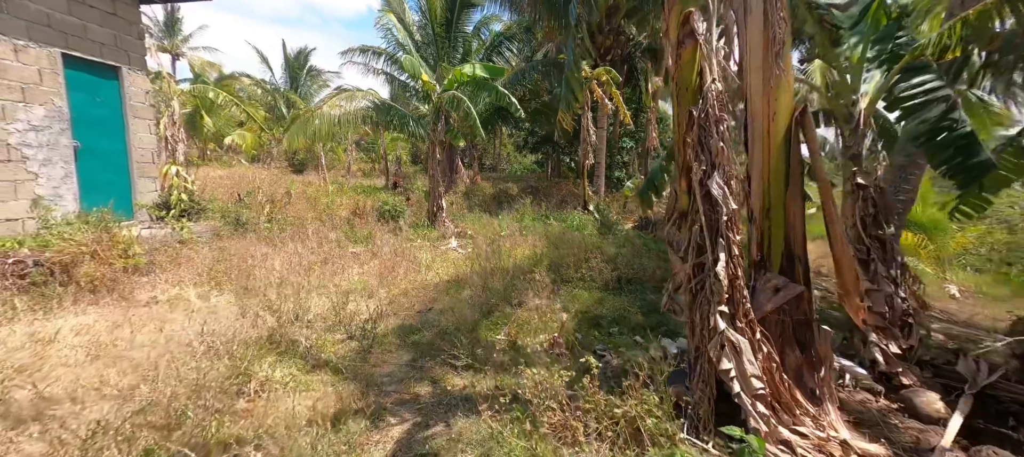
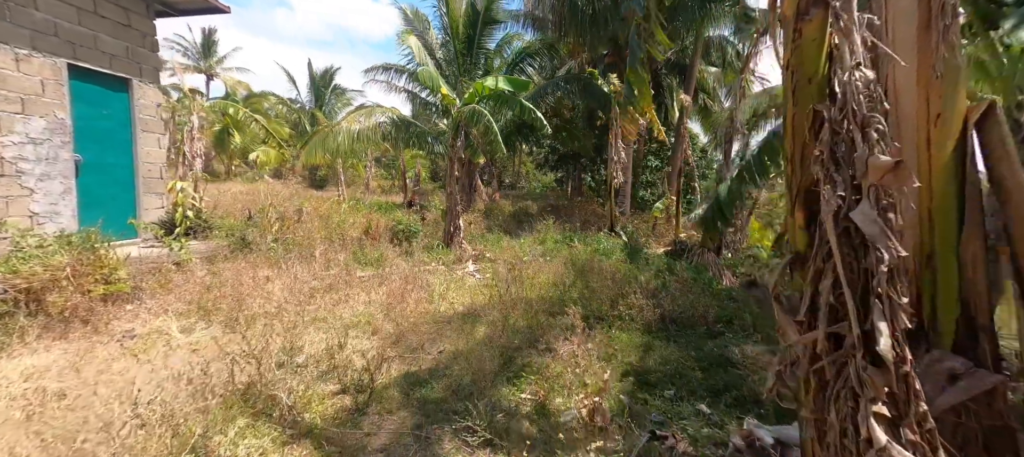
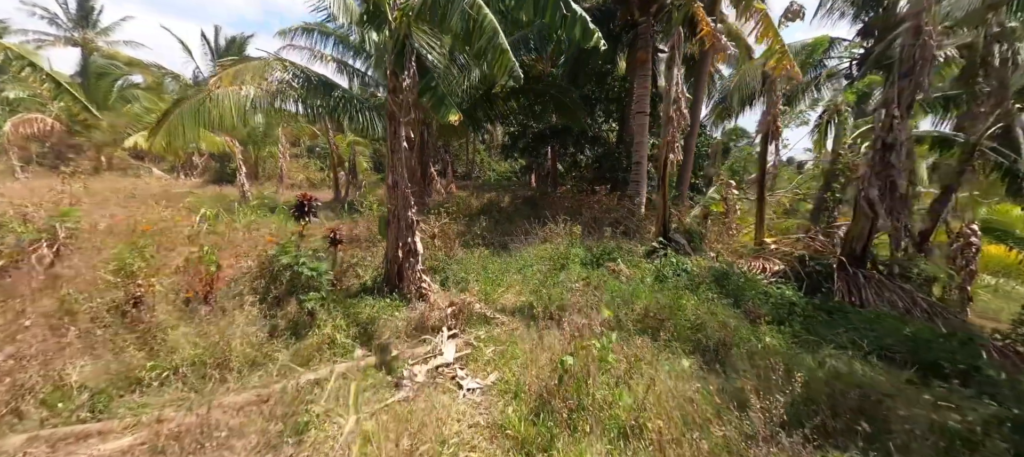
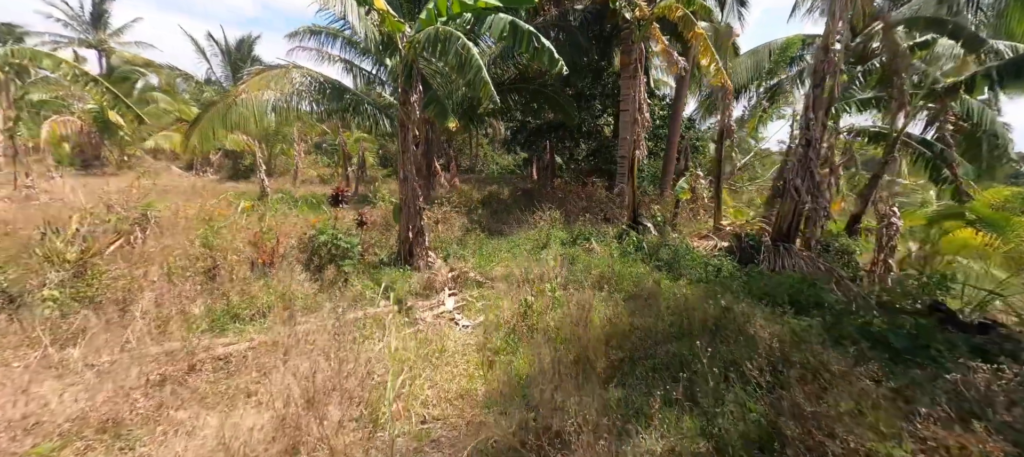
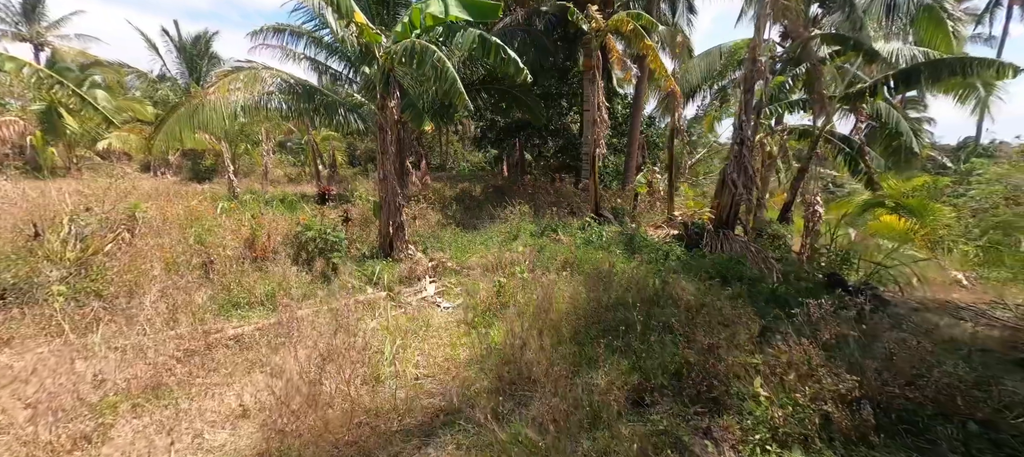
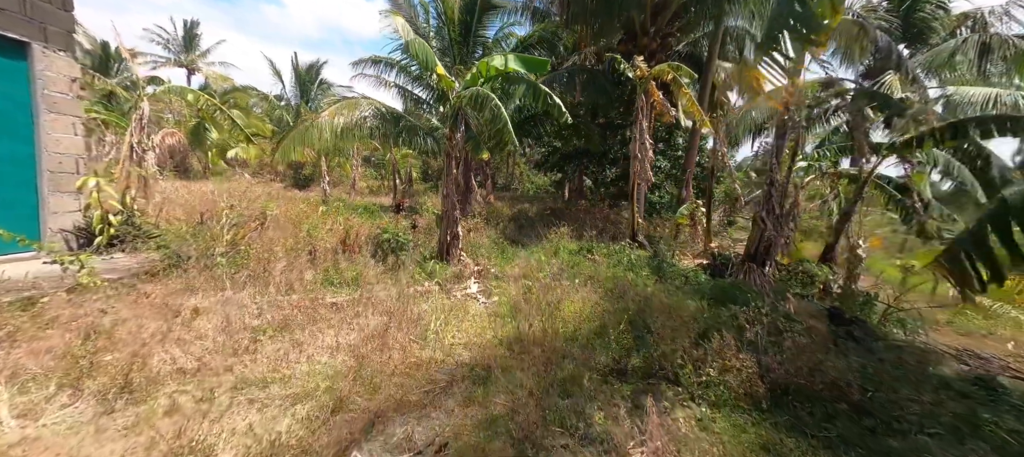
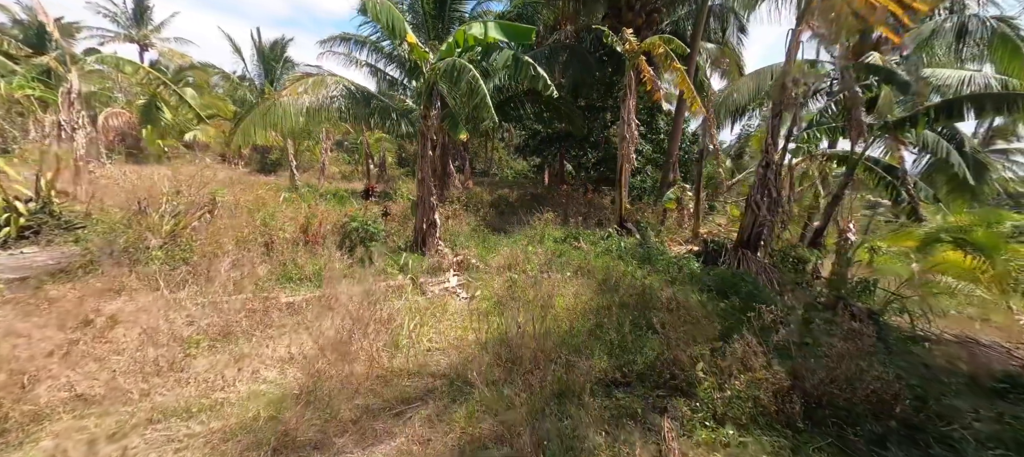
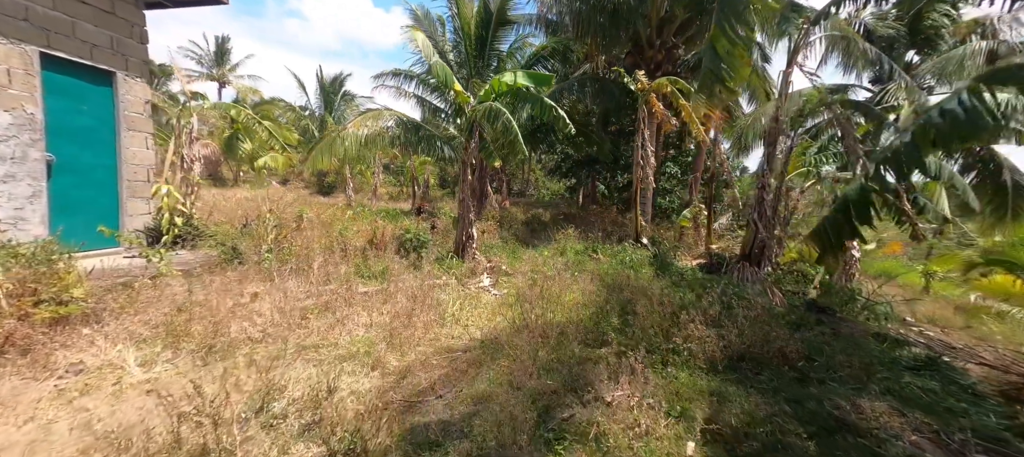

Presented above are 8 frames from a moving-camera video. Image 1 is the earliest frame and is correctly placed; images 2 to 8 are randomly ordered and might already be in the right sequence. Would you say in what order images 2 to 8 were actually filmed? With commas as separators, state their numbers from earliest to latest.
2, 8, 6, 7, 5, 4, 3
